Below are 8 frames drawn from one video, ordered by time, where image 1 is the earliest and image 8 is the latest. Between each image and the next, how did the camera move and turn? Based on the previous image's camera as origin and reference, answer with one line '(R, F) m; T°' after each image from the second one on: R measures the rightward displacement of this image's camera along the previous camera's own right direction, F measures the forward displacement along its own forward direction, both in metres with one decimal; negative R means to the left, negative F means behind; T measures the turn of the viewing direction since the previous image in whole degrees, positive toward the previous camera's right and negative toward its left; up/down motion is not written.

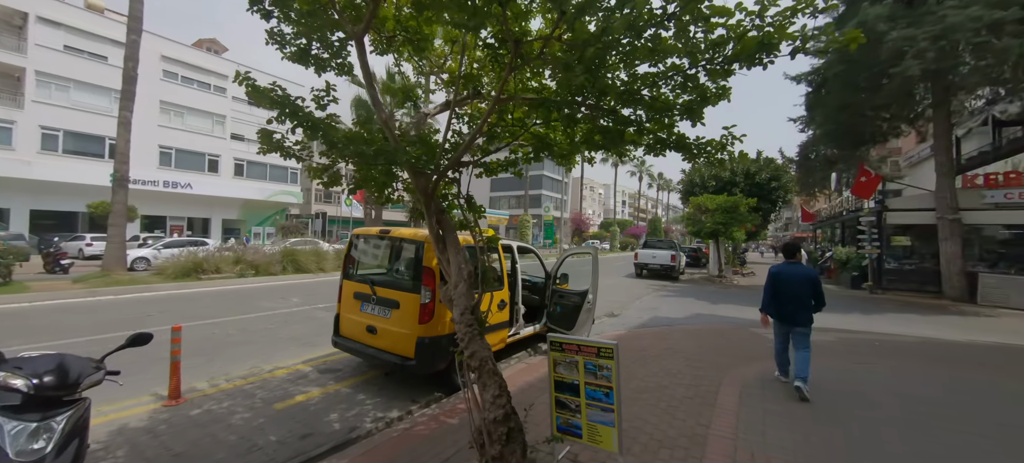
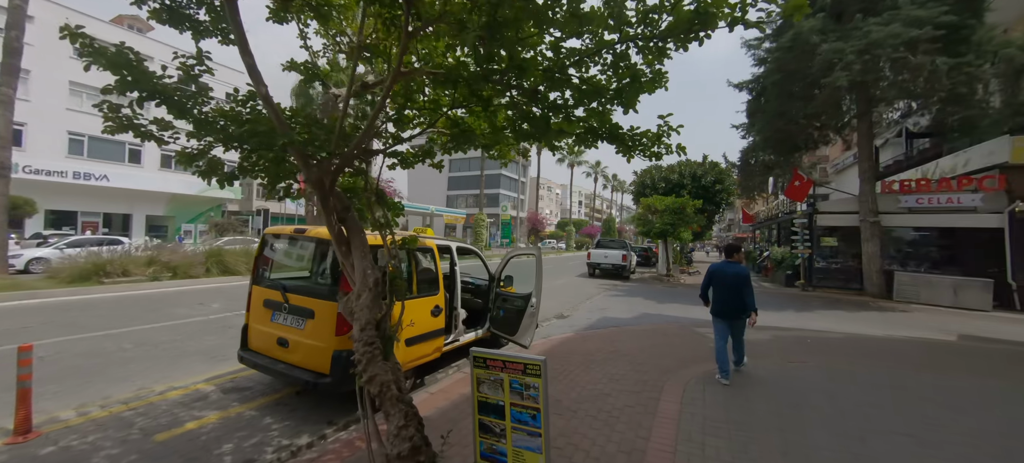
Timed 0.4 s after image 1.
(+0.3, +0.3) m; +6°
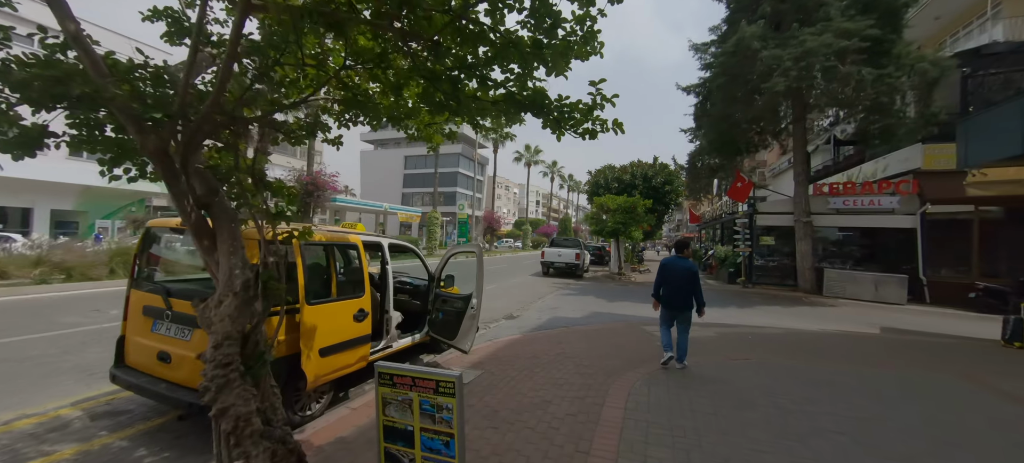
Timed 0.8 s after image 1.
(+0.2, +0.4) m; +6°
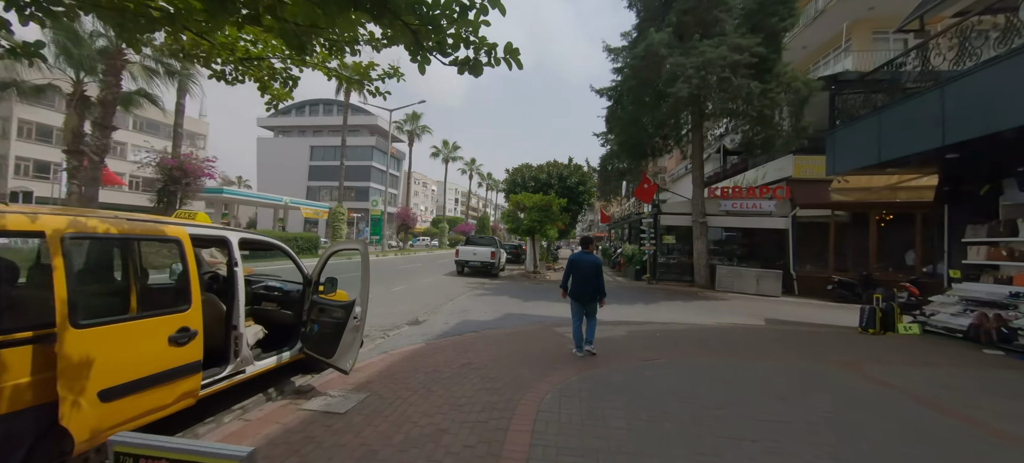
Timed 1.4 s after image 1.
(+0.3, +0.7) m; +12°
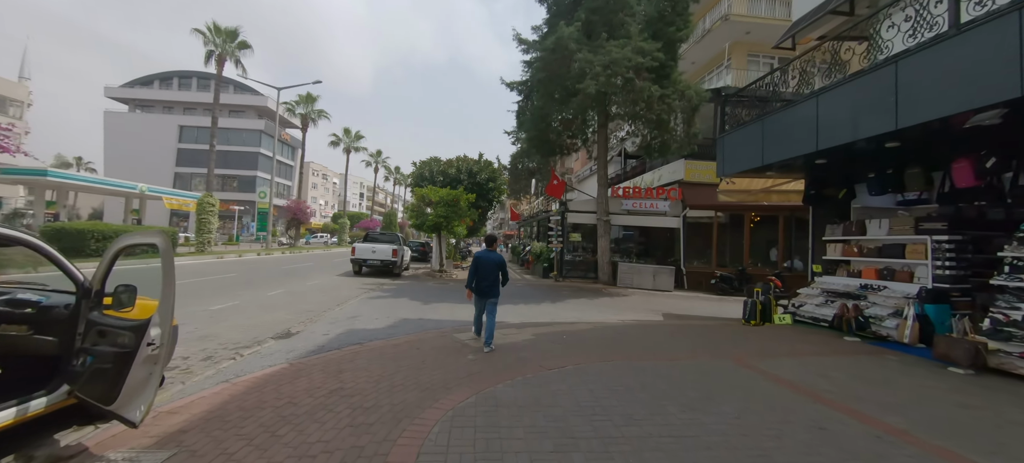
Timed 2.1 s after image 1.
(+0.3, +0.8) m; +13°
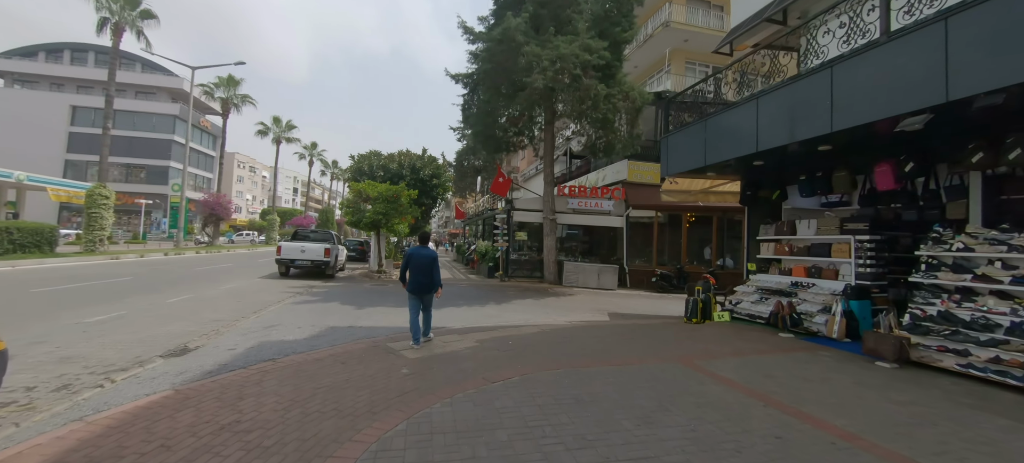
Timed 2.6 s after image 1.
(+0.1, +0.5) m; +8°
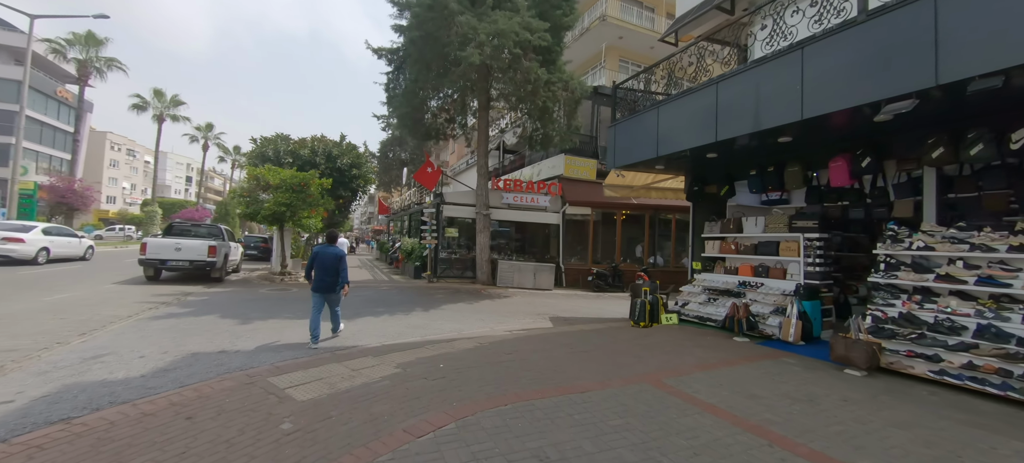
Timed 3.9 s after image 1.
(-0.1, +1.3) m; +10°
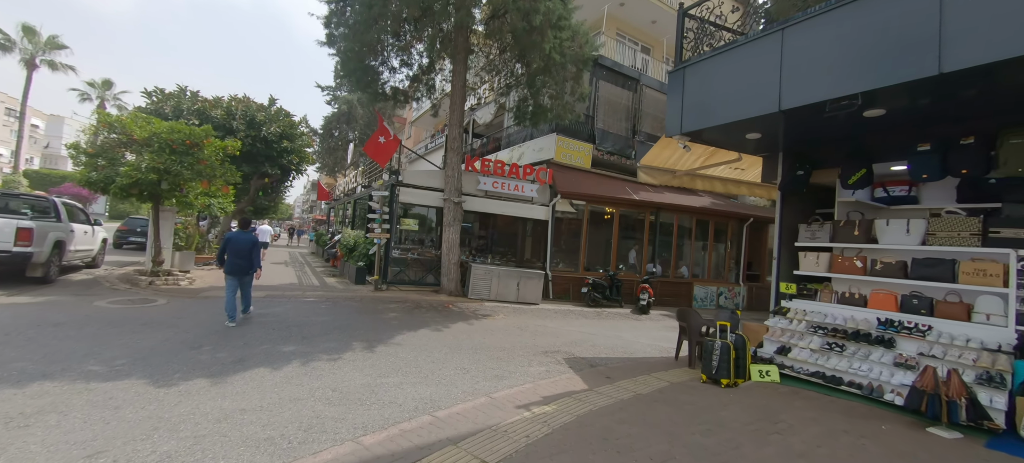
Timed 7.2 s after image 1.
(-0.7, +3.4) m; +7°
